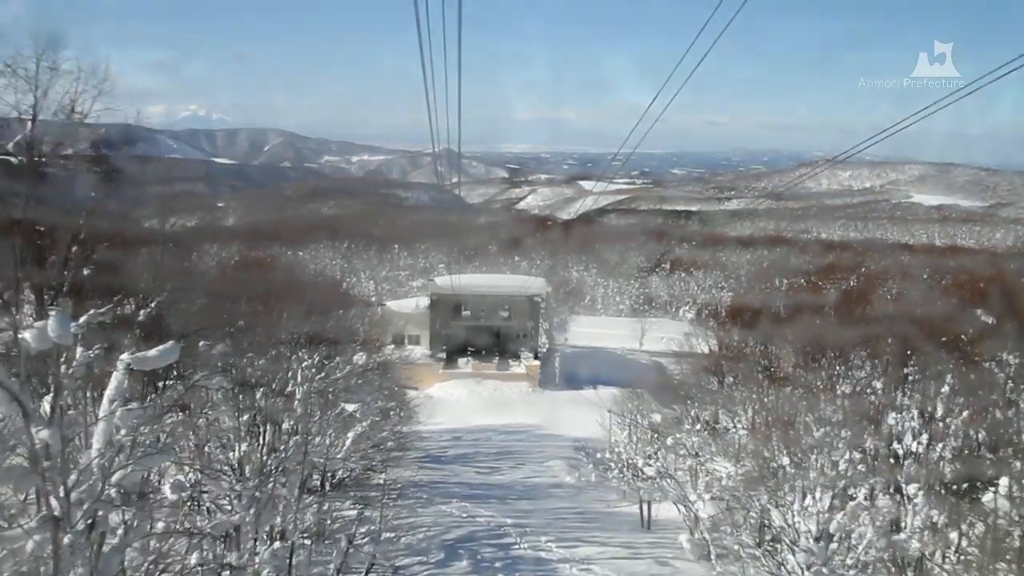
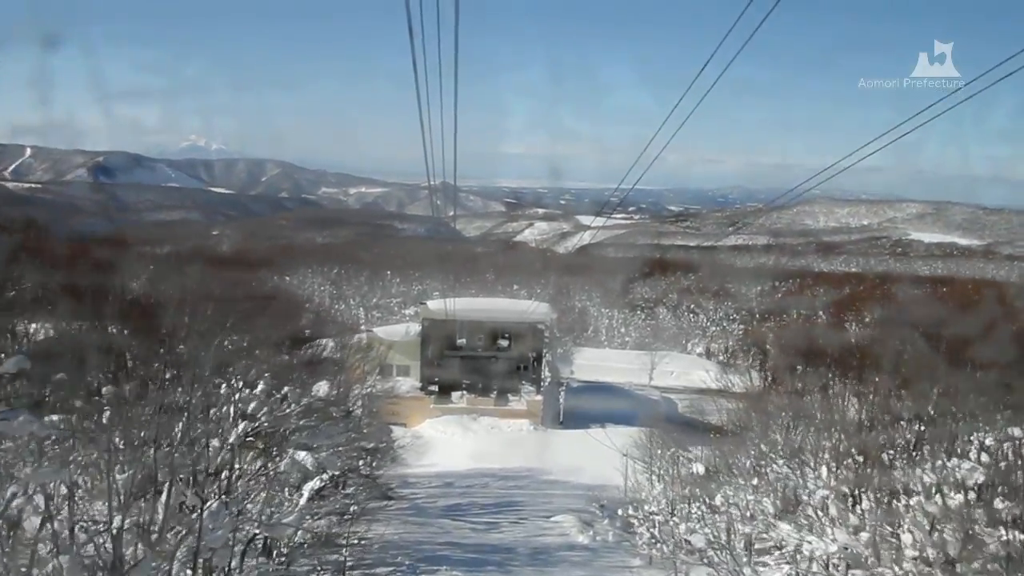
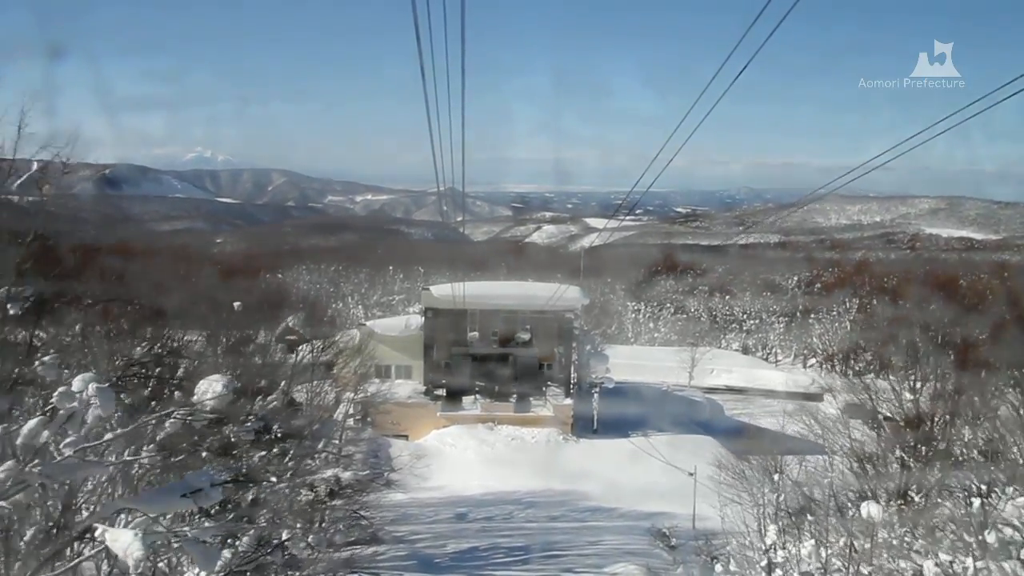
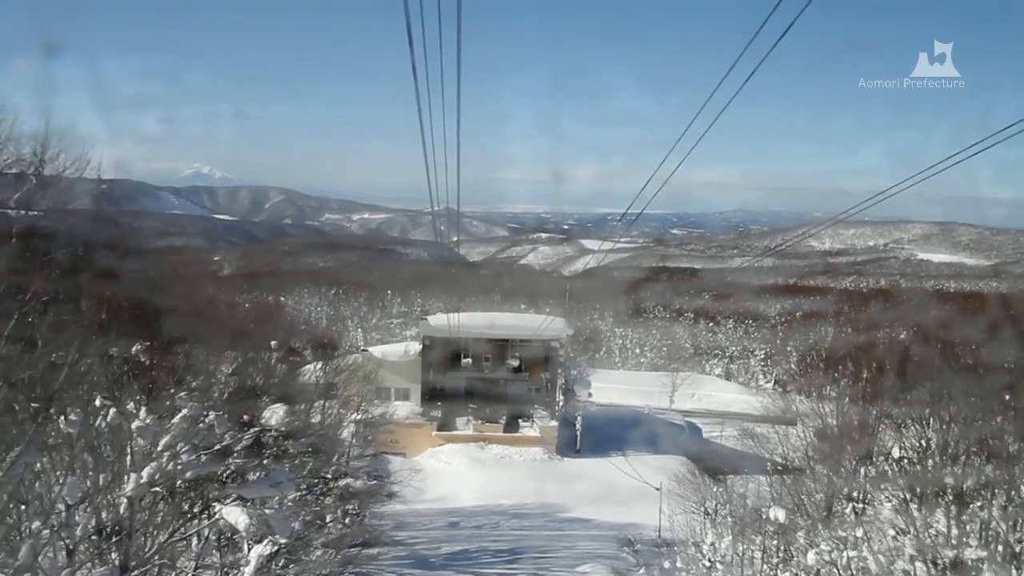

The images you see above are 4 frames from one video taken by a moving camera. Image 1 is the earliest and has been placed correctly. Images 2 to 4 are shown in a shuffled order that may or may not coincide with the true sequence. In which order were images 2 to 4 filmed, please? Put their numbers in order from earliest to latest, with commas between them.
2, 4, 3
